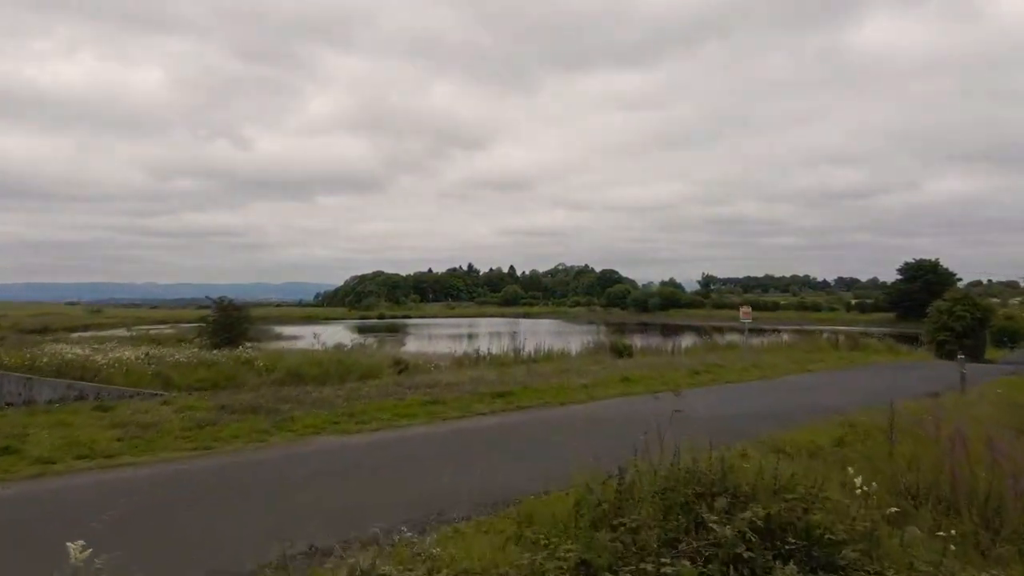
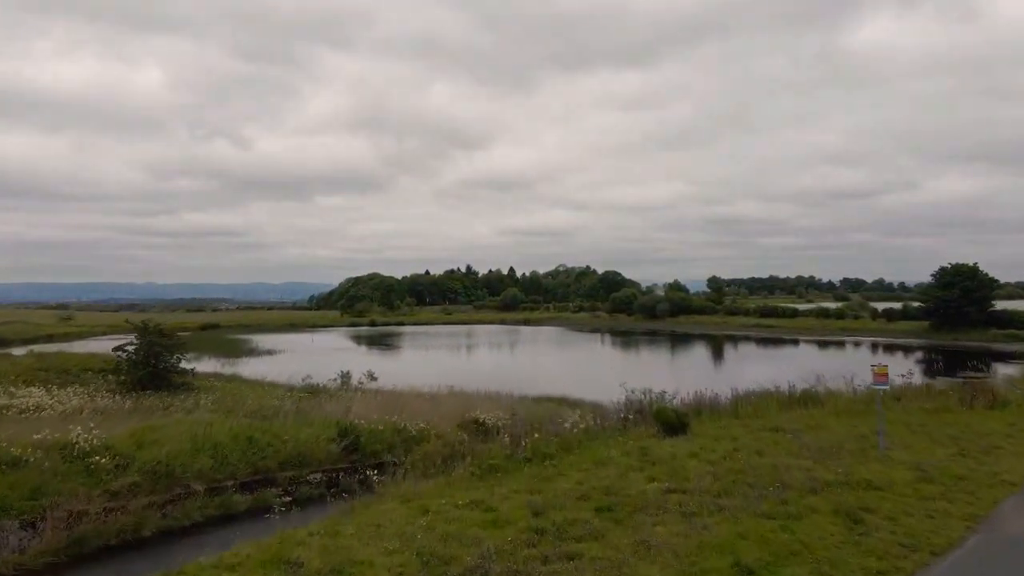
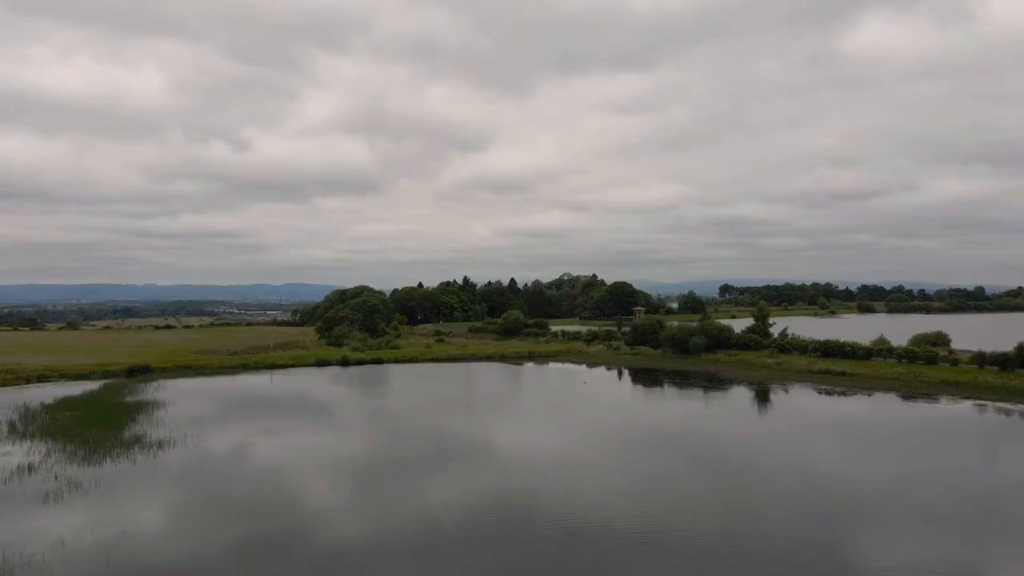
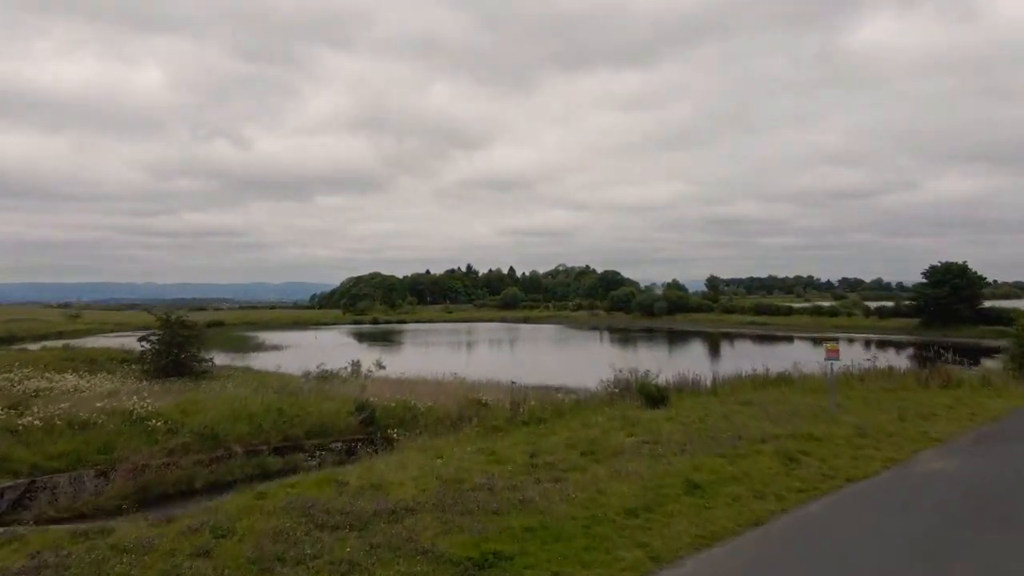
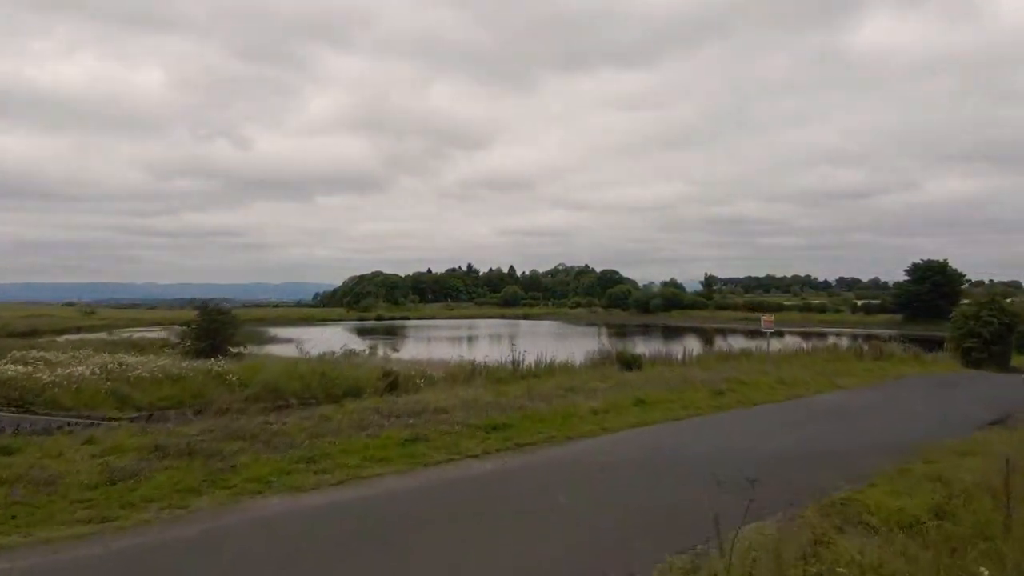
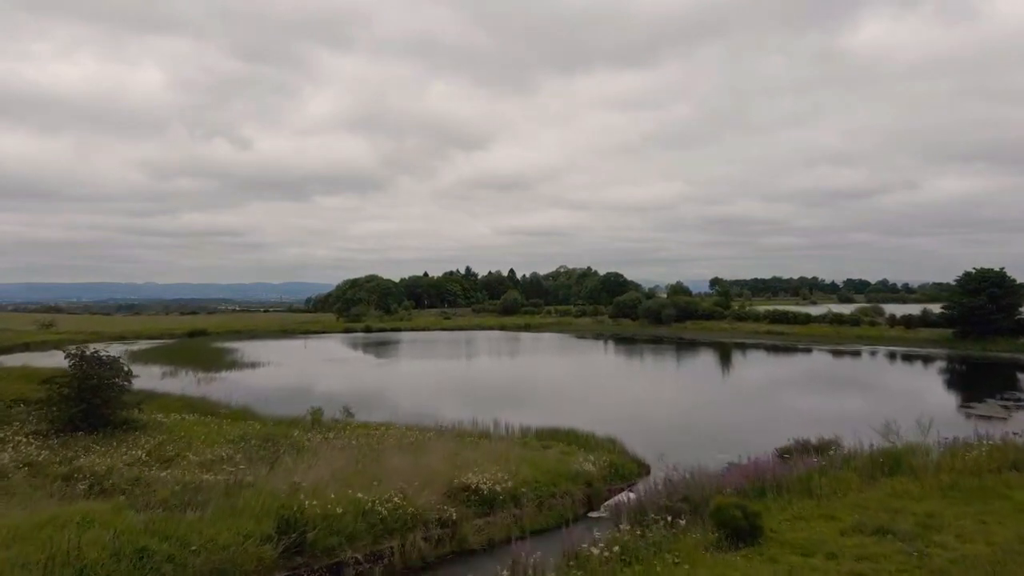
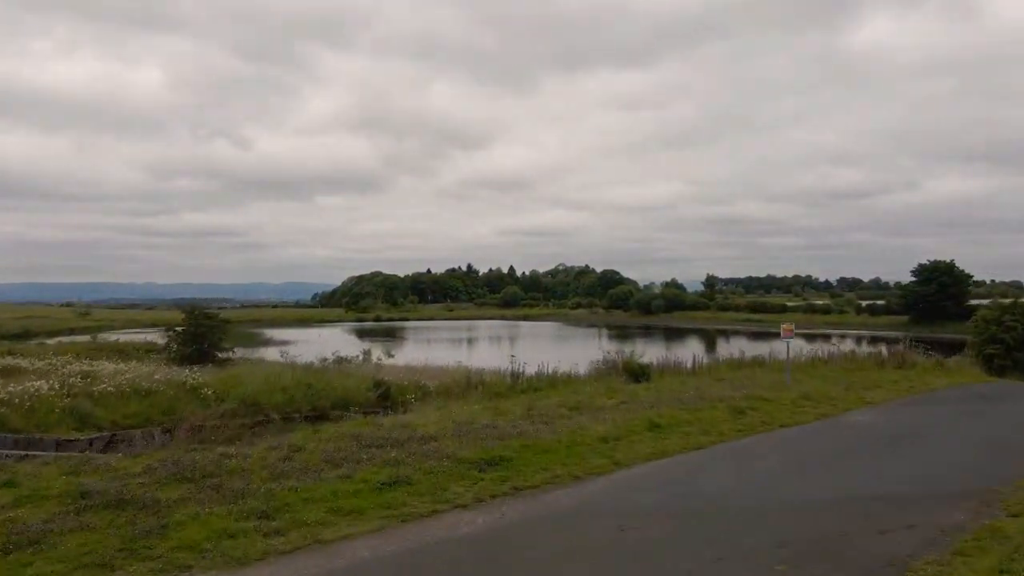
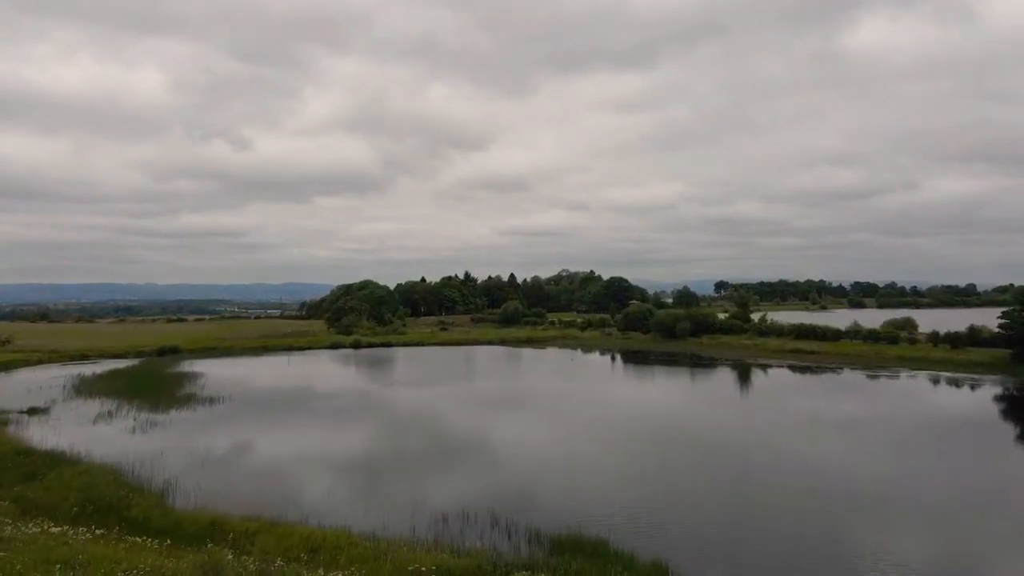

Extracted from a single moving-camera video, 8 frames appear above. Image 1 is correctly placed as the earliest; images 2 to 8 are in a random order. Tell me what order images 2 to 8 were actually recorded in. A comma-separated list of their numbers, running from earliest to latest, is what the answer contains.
5, 7, 4, 2, 6, 8, 3
